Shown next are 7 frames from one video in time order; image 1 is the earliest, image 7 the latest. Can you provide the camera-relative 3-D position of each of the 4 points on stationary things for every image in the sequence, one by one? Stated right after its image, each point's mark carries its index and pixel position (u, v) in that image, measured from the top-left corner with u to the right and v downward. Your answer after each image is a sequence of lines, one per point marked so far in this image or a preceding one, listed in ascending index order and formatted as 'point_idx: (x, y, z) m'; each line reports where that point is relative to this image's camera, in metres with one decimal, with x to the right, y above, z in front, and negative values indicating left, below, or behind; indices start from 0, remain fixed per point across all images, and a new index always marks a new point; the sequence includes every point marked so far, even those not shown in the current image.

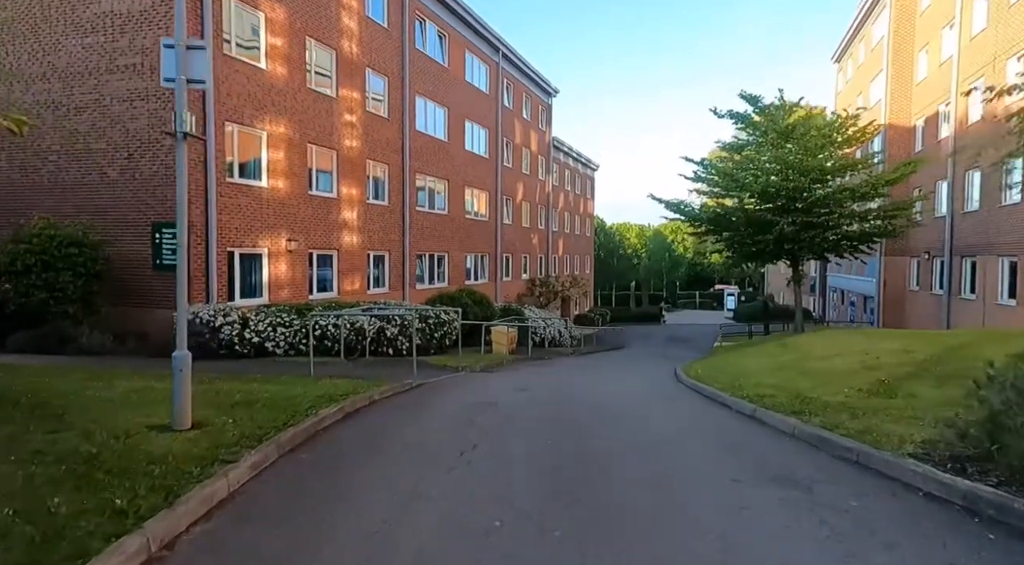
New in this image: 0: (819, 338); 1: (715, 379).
0: (+6.9, -1.3, +13.6) m
1: (+3.1, -1.4, +9.1) m
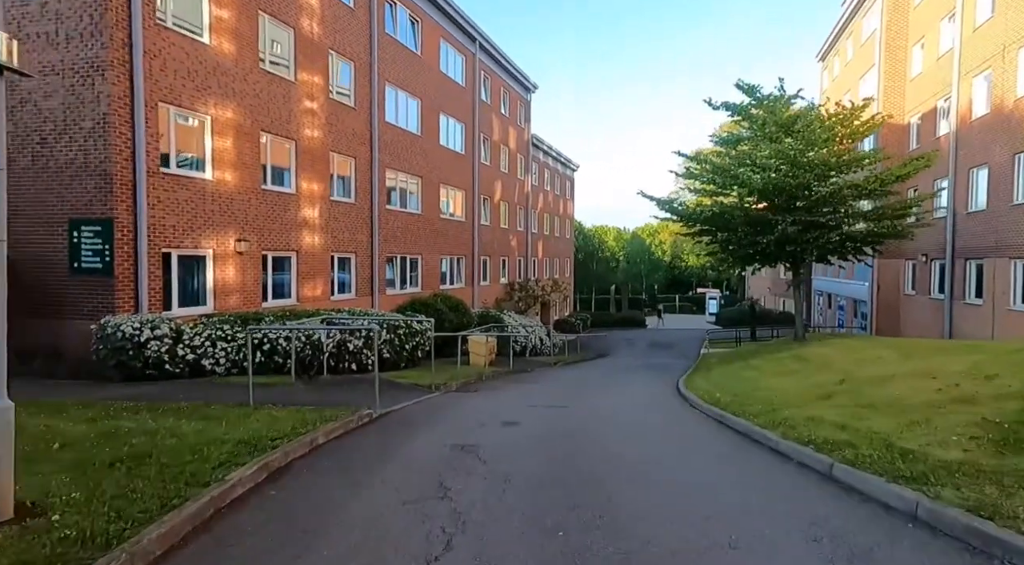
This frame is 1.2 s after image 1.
0: (+6.5, -1.4, +12.1) m
1: (+2.9, -1.5, +7.5) m
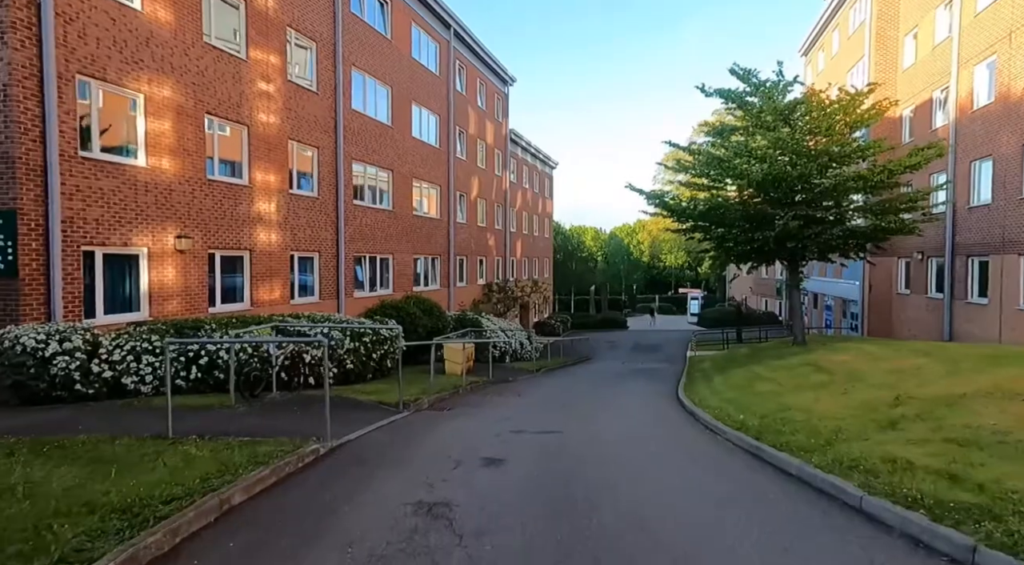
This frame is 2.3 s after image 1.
0: (+6.1, -1.4, +10.9) m
1: (+2.7, -1.5, +6.1) m
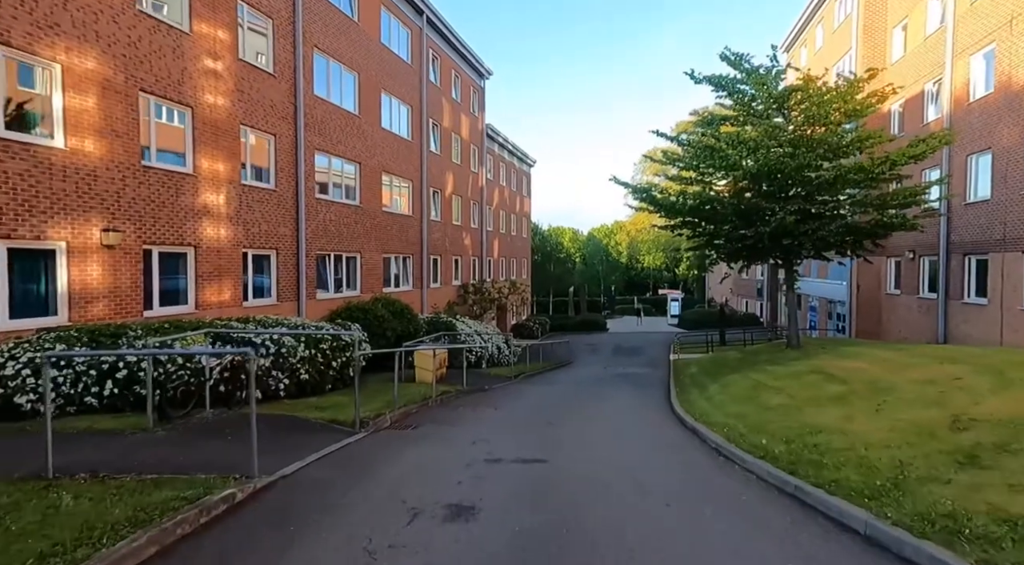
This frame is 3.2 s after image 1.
0: (+5.7, -1.3, +9.7) m
1: (+2.5, -1.5, +4.8) m
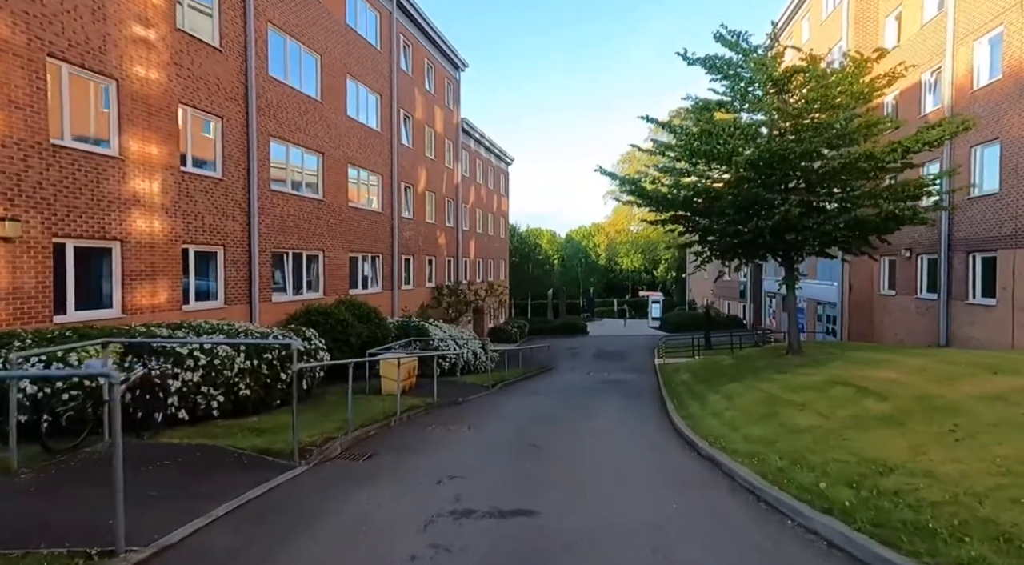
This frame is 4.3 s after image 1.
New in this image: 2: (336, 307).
0: (+5.4, -1.3, +8.4) m
1: (+2.3, -1.4, +3.4) m
2: (-4.9, -0.7, +17.0) m
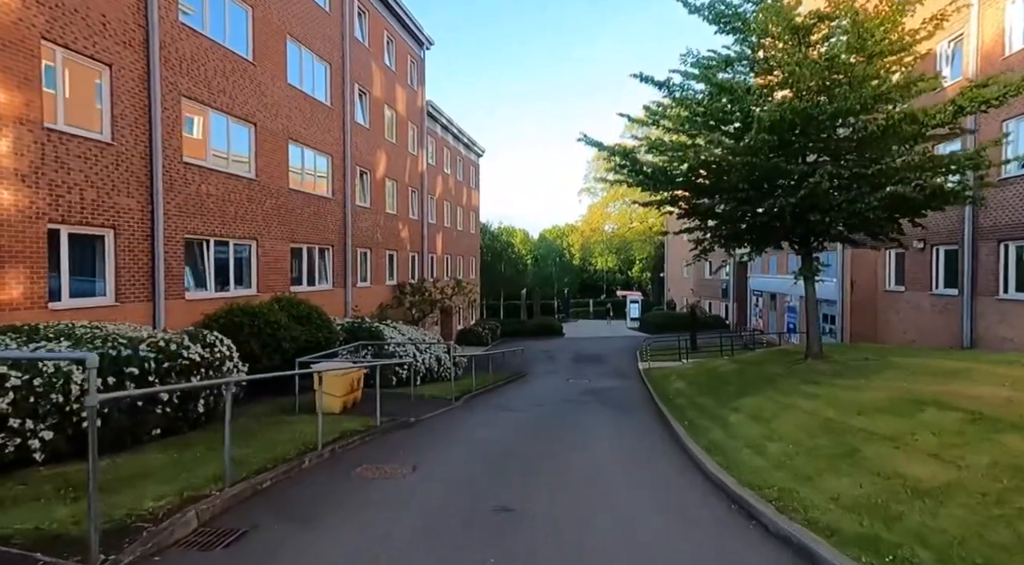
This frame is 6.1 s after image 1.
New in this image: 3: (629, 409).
0: (+5.0, -1.1, +6.0) m
1: (+2.2, -1.2, +0.8) m
2: (-5.7, -0.5, +14.1) m
3: (+2.5, -2.8, +13.3) m
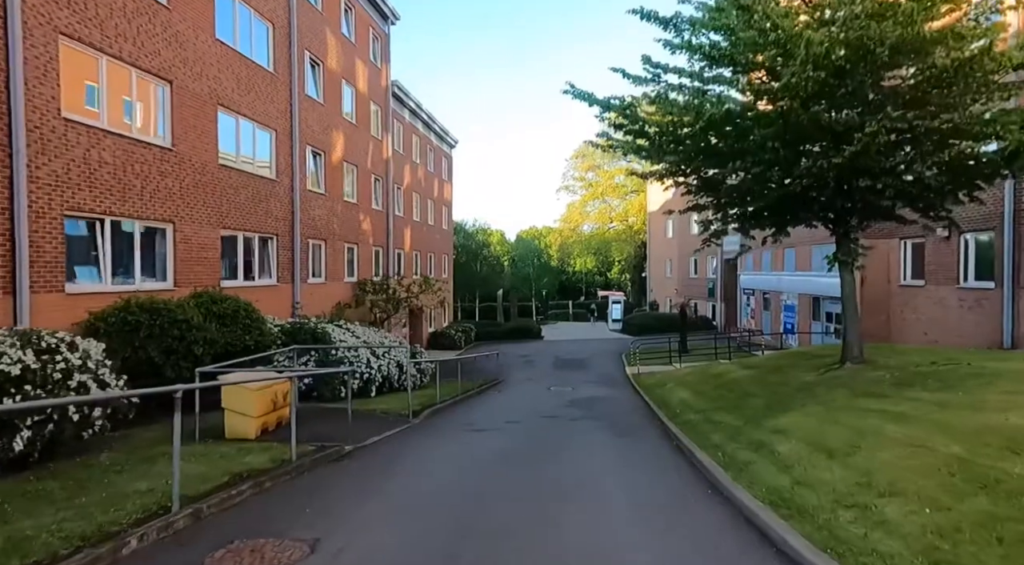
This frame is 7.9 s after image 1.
0: (+4.8, -0.8, +3.6) m
1: (+2.1, -0.9, -1.7) m
2: (-6.3, -0.4, +11.3) m
3: (+2.0, -2.6, +10.7) m
